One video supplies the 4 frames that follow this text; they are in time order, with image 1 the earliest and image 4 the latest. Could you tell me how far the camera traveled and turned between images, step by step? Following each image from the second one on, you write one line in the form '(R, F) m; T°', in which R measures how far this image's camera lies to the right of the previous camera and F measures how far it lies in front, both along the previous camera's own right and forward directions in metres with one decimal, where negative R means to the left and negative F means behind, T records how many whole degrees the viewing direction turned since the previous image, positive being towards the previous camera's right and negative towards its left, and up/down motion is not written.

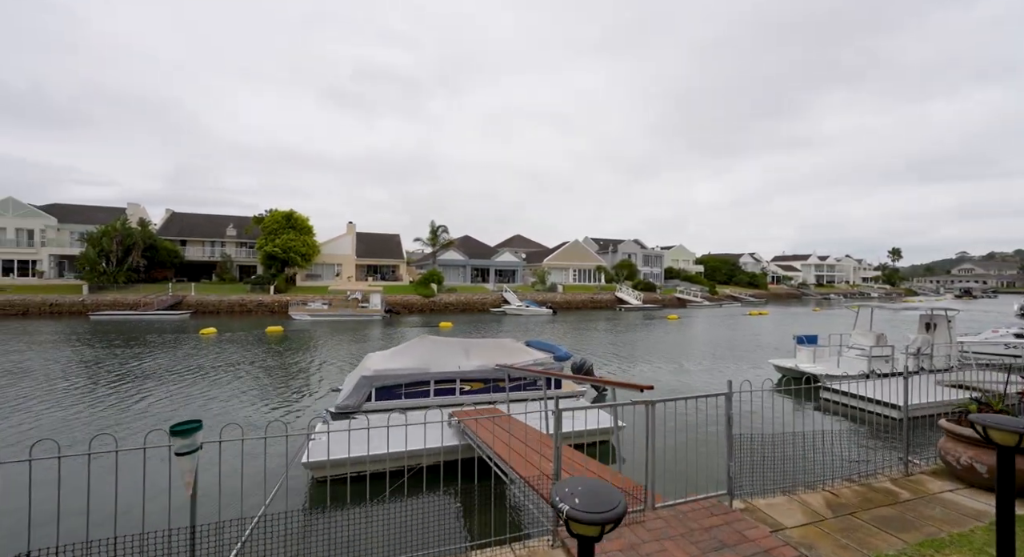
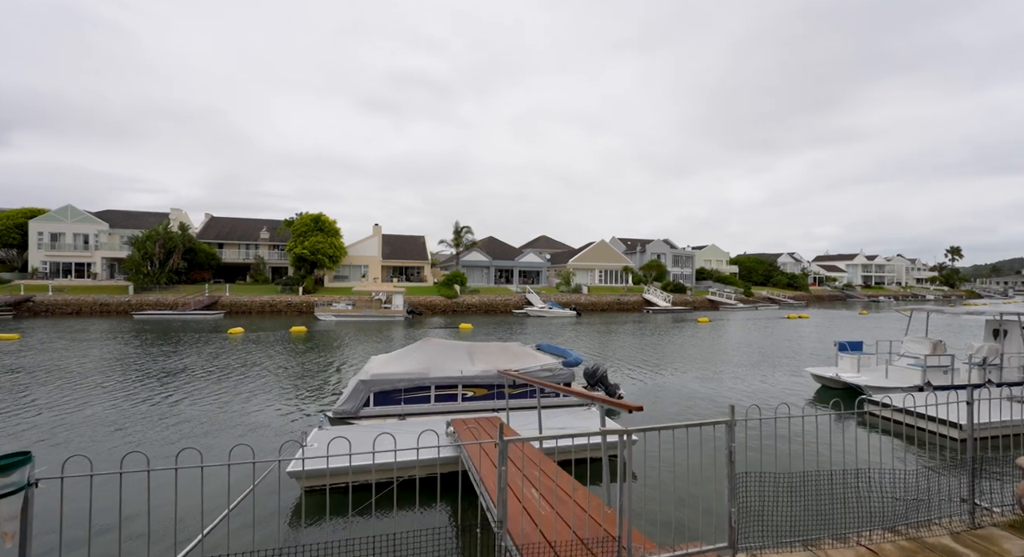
(+0.7, +0.9) m; -4°
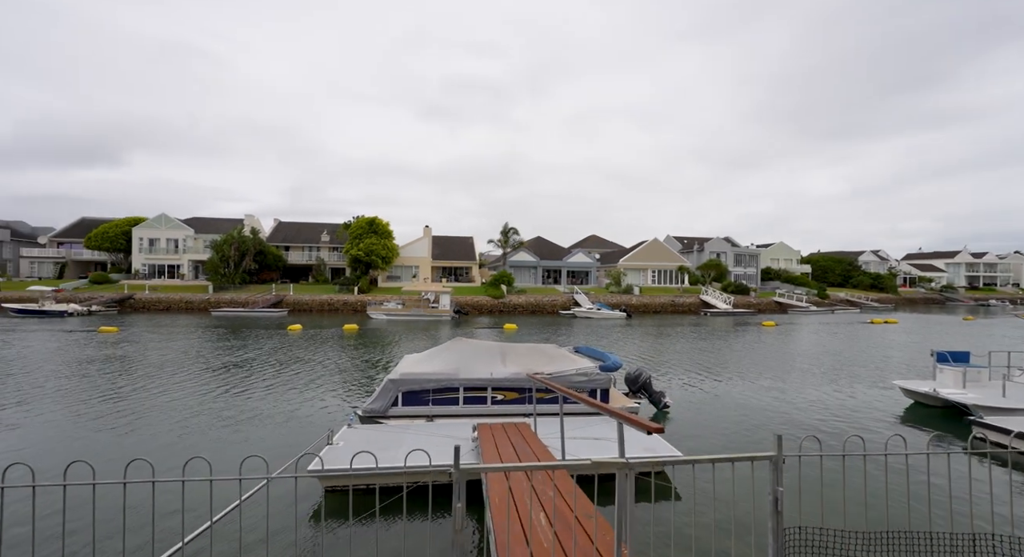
(+0.5, +1.0) m; -7°
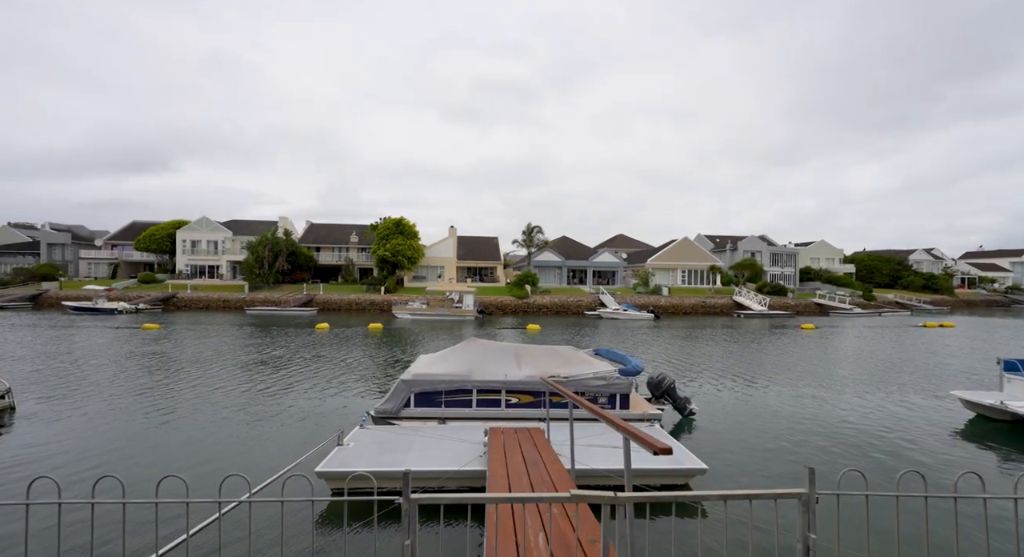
(+0.3, +0.6) m; -3°
